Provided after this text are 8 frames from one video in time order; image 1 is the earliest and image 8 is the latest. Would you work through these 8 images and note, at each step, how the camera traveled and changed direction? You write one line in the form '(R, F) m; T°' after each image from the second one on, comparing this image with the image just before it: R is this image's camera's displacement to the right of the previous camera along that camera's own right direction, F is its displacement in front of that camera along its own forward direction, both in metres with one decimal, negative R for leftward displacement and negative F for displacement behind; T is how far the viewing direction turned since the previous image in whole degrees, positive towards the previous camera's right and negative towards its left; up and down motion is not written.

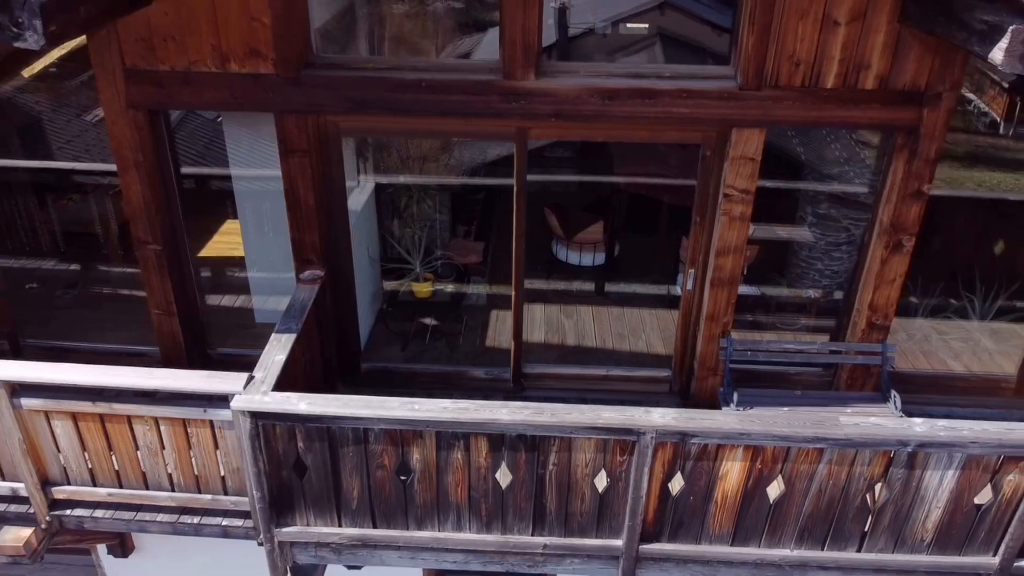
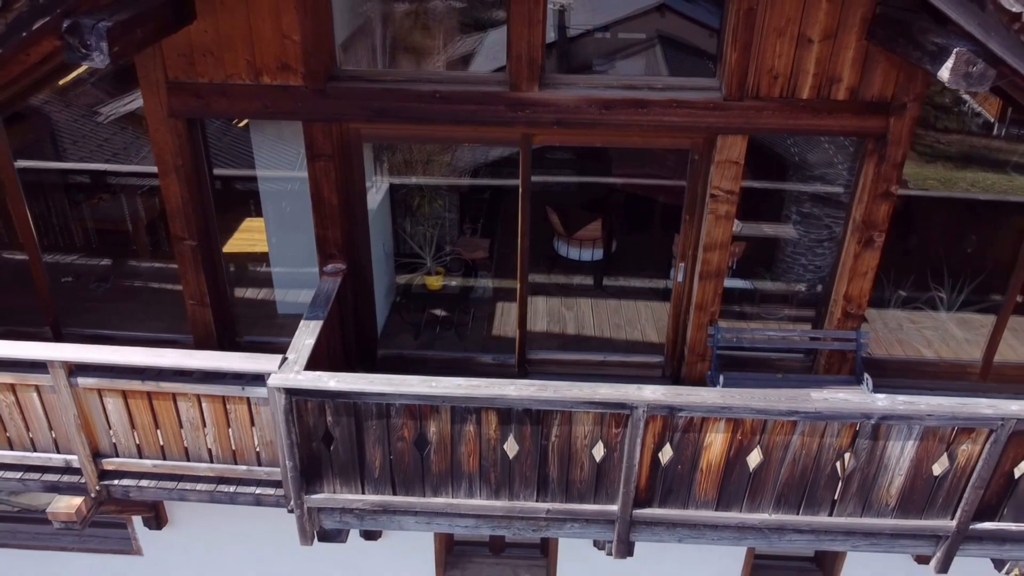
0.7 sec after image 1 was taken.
(0.0, -0.5) m; 0°
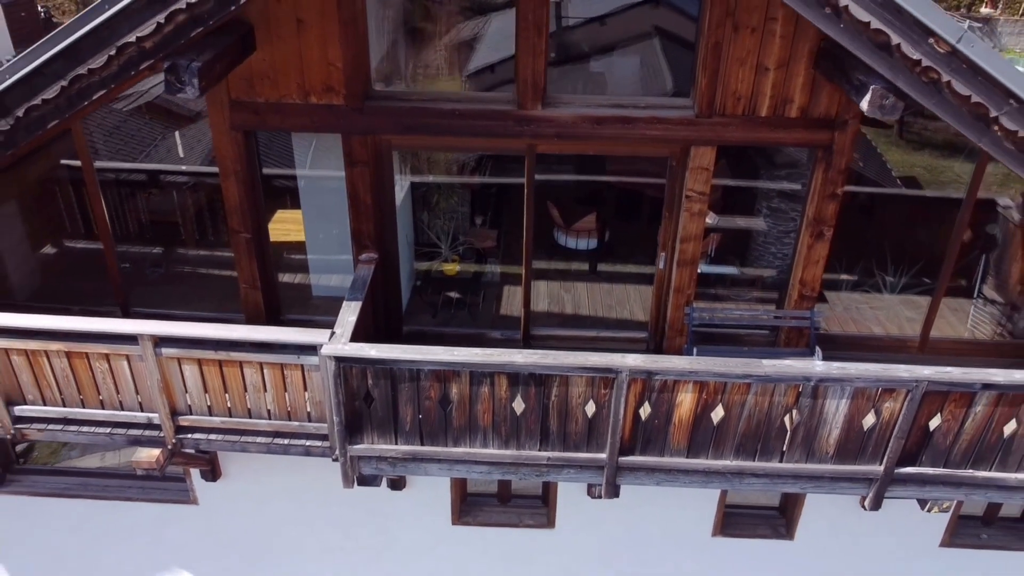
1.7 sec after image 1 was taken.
(0.0, -1.0) m; 0°
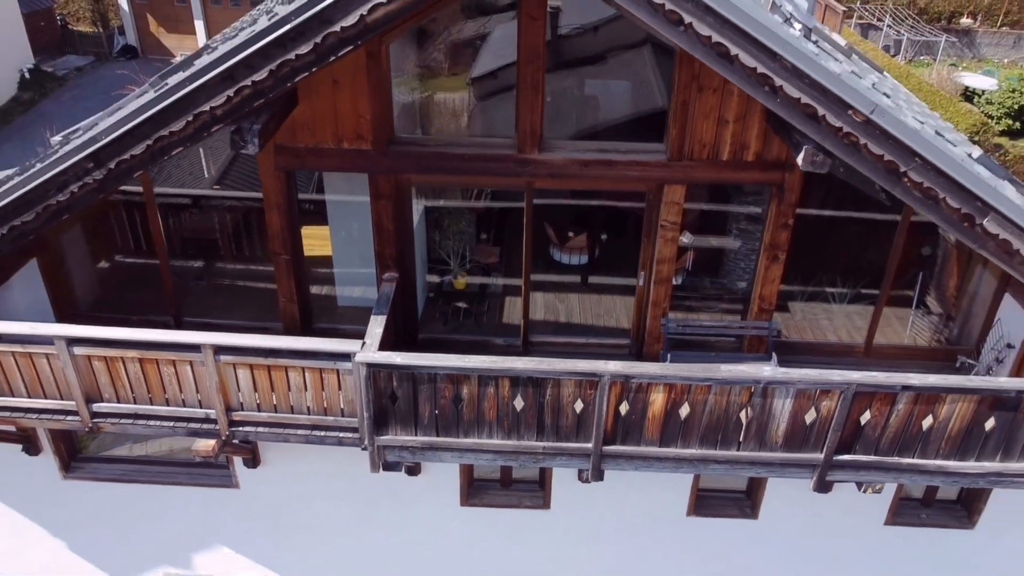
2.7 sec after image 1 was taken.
(0.0, -1.1) m; 0°
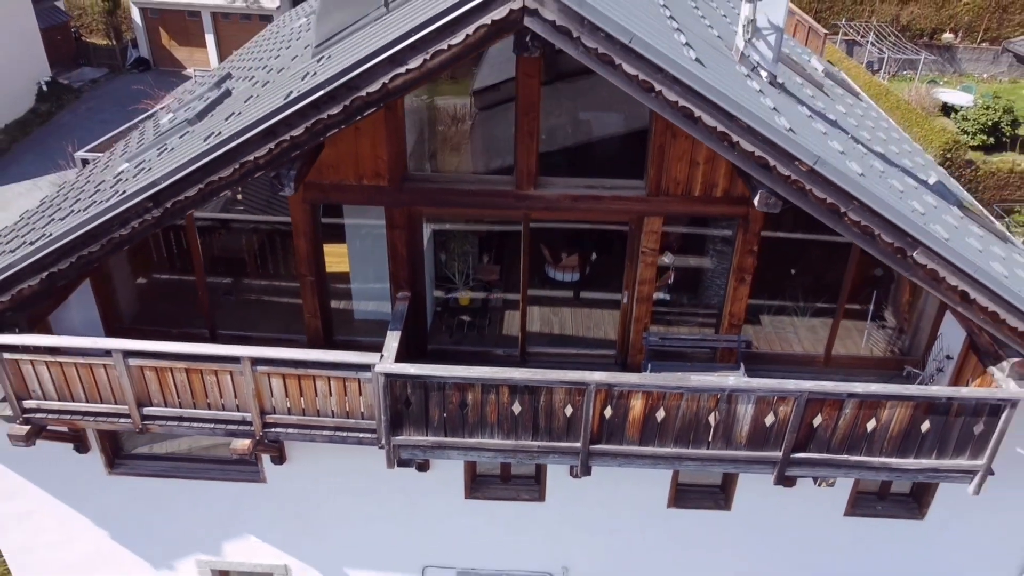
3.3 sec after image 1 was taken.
(0.0, -1.0) m; 0°
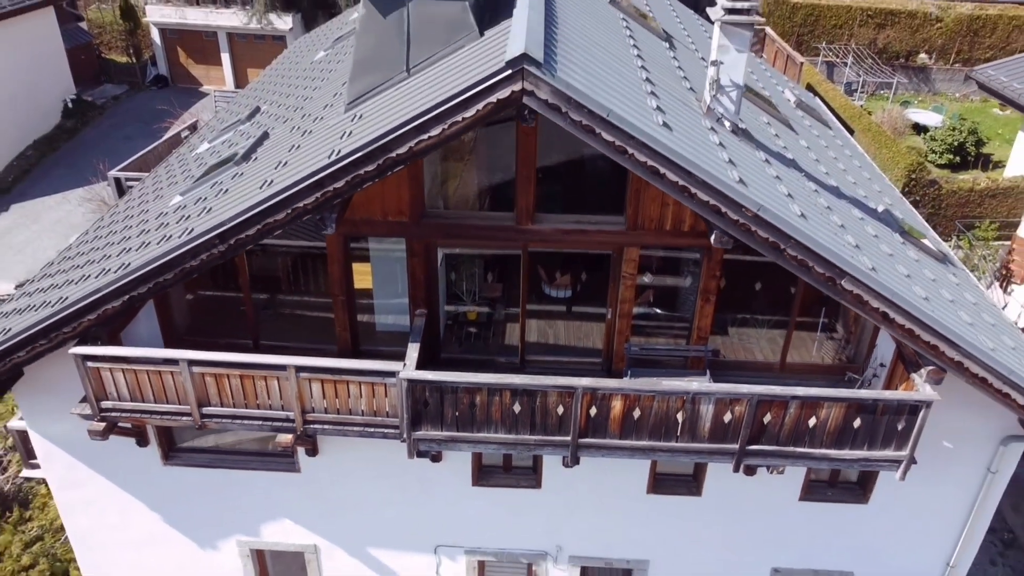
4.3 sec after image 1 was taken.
(0.0, -1.5) m; 0°
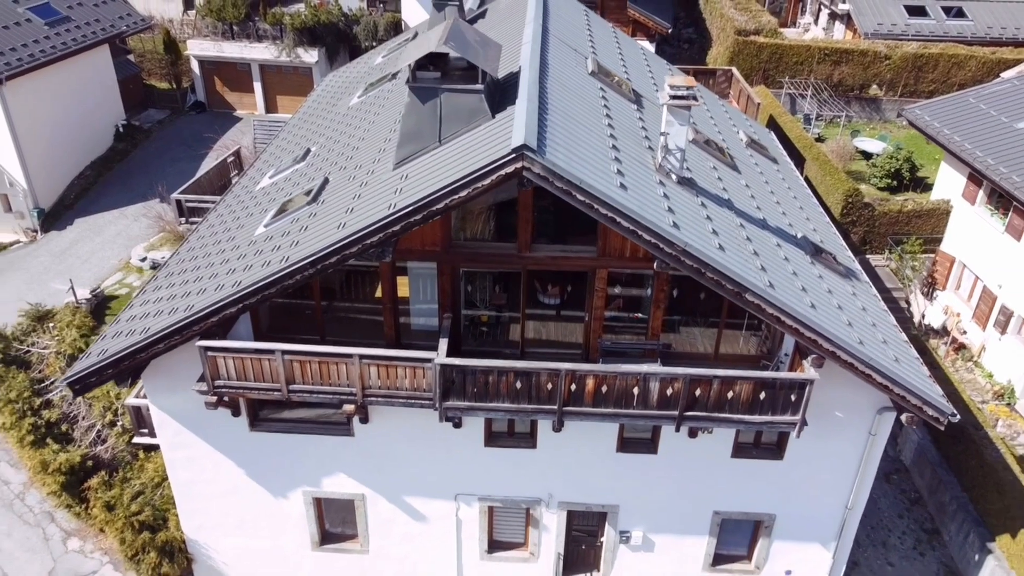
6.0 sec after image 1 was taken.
(-0.1, -3.5) m; 0°
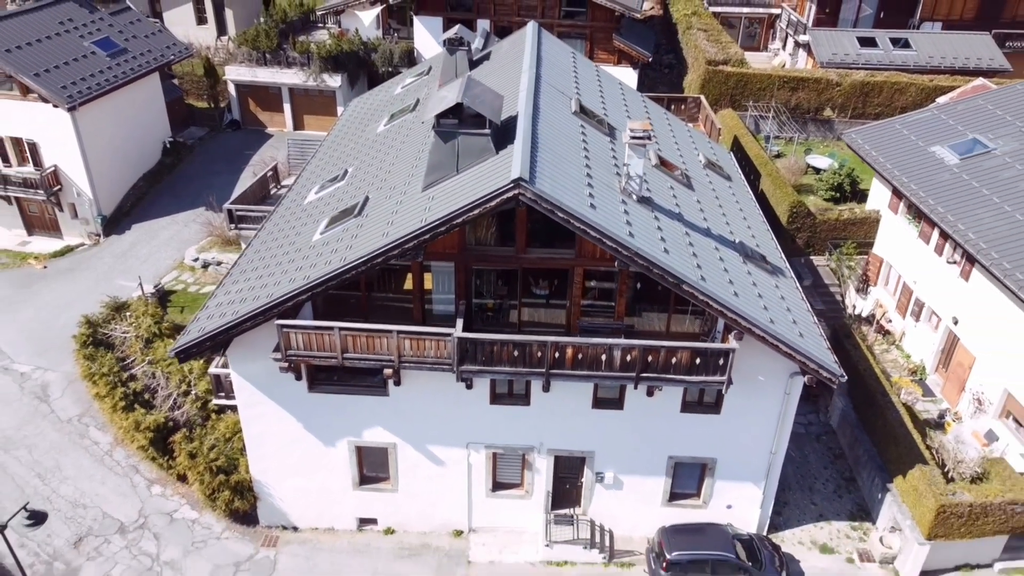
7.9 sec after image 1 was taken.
(0.0, -4.2) m; 0°
